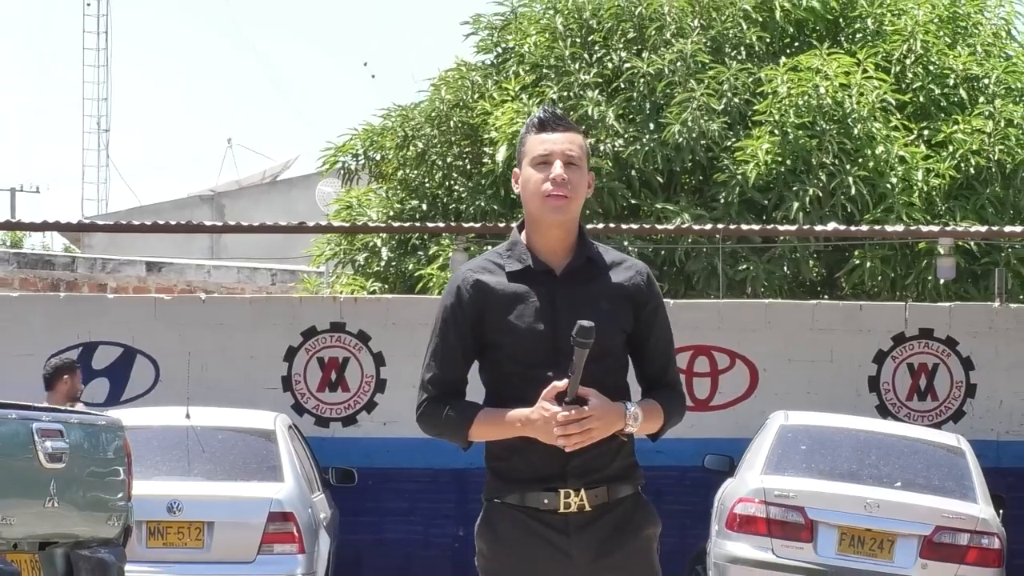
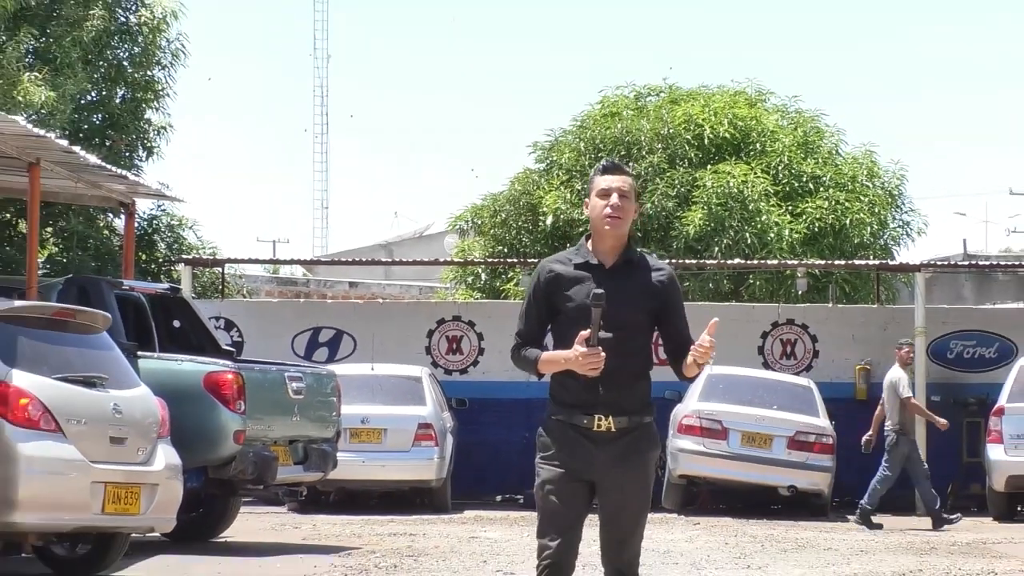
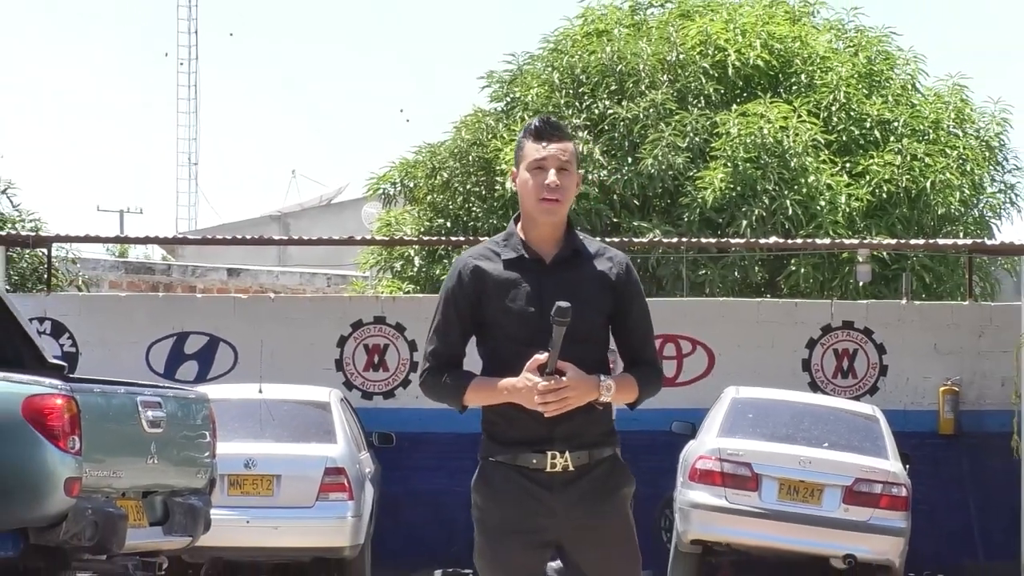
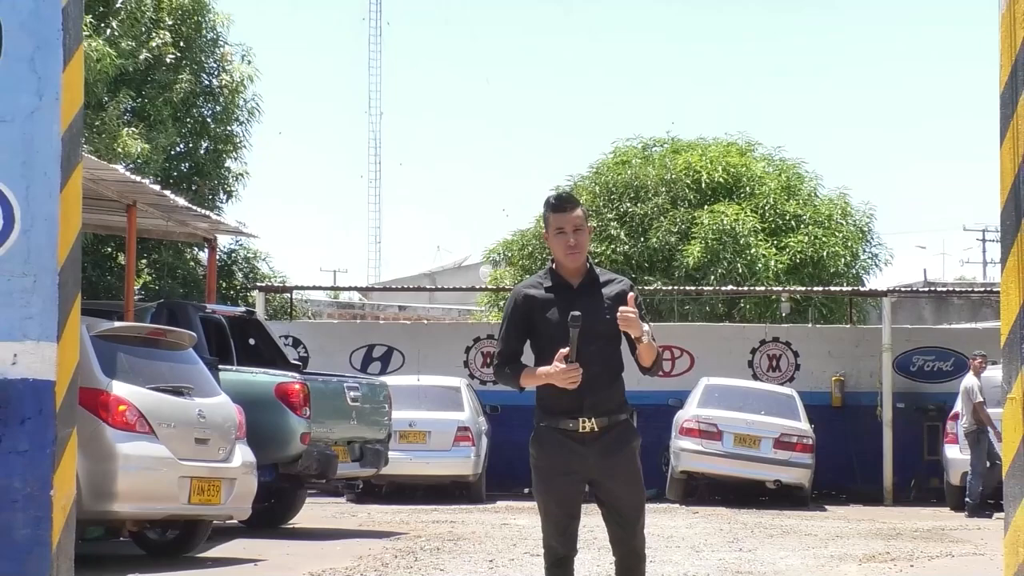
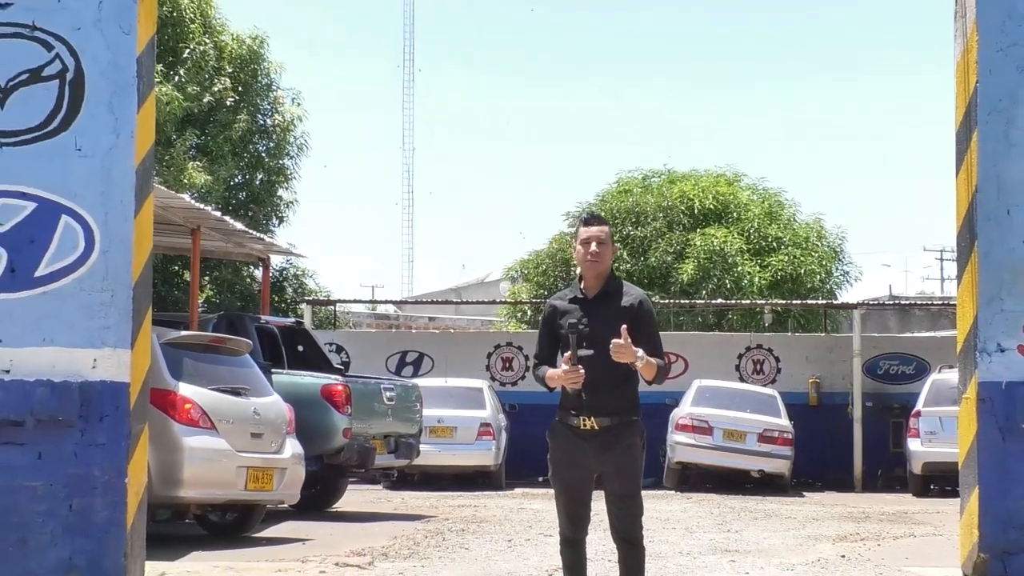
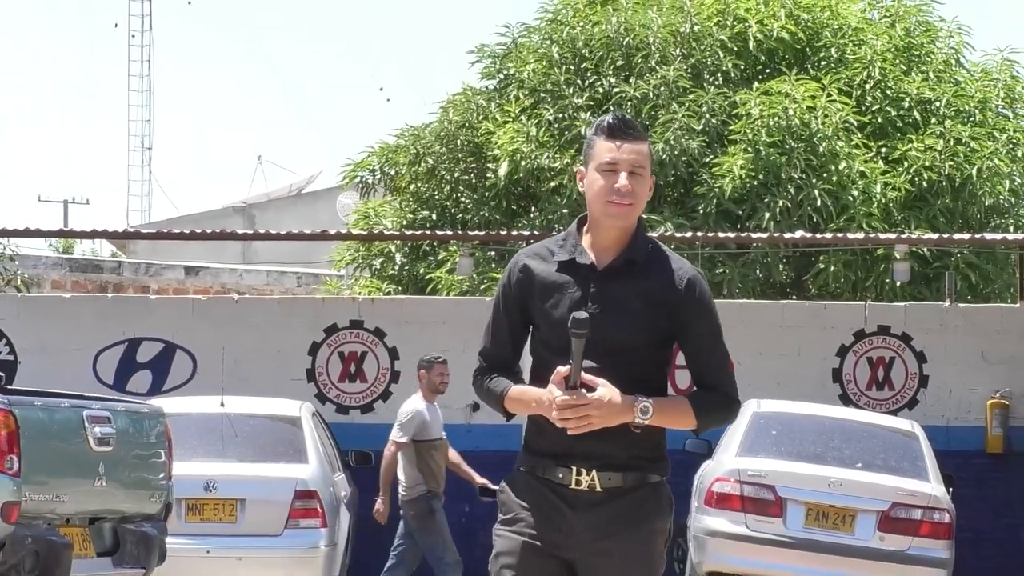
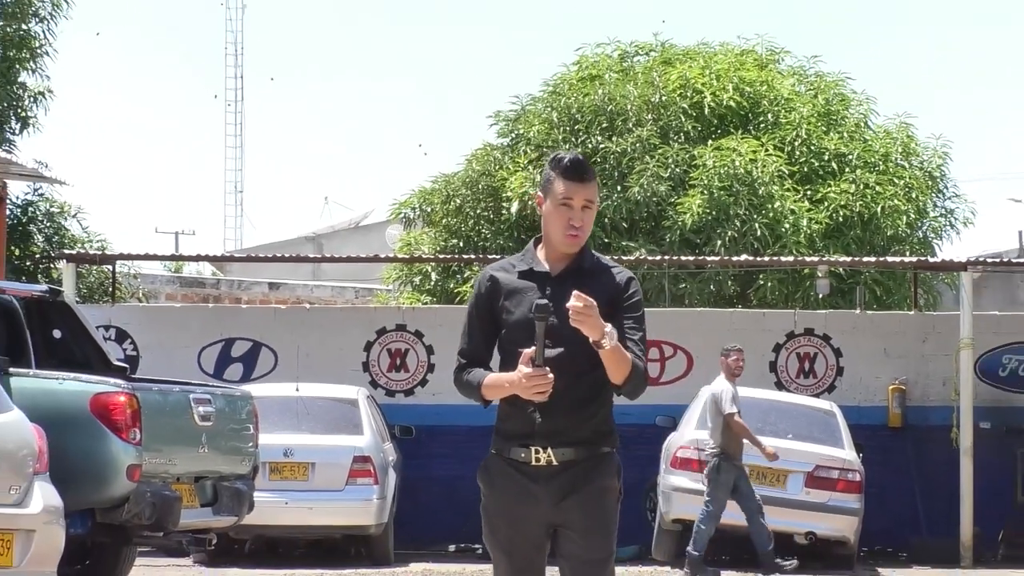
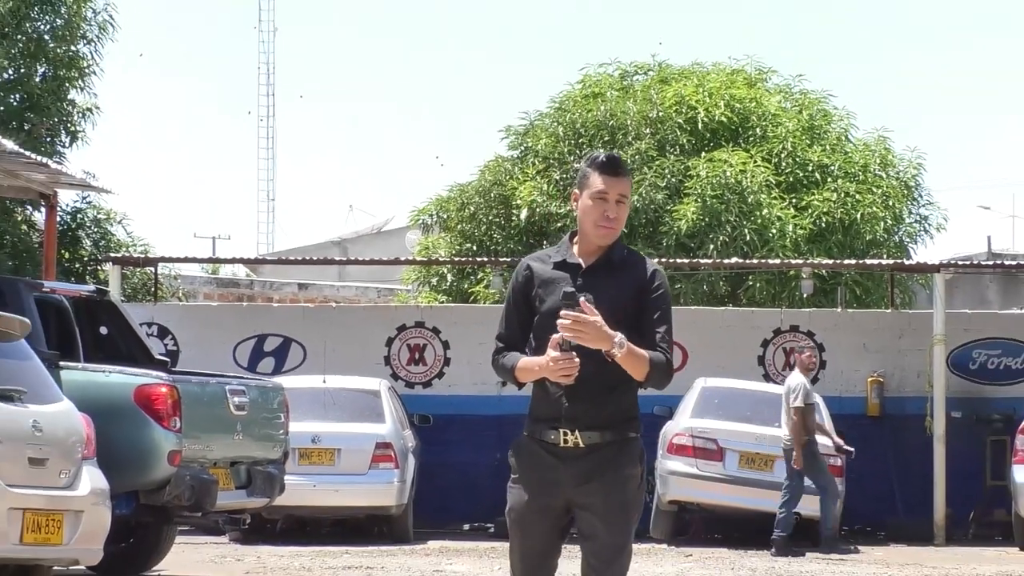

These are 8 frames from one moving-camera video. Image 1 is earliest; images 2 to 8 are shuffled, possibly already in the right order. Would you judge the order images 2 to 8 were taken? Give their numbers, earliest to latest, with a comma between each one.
6, 3, 7, 8, 2, 4, 5
